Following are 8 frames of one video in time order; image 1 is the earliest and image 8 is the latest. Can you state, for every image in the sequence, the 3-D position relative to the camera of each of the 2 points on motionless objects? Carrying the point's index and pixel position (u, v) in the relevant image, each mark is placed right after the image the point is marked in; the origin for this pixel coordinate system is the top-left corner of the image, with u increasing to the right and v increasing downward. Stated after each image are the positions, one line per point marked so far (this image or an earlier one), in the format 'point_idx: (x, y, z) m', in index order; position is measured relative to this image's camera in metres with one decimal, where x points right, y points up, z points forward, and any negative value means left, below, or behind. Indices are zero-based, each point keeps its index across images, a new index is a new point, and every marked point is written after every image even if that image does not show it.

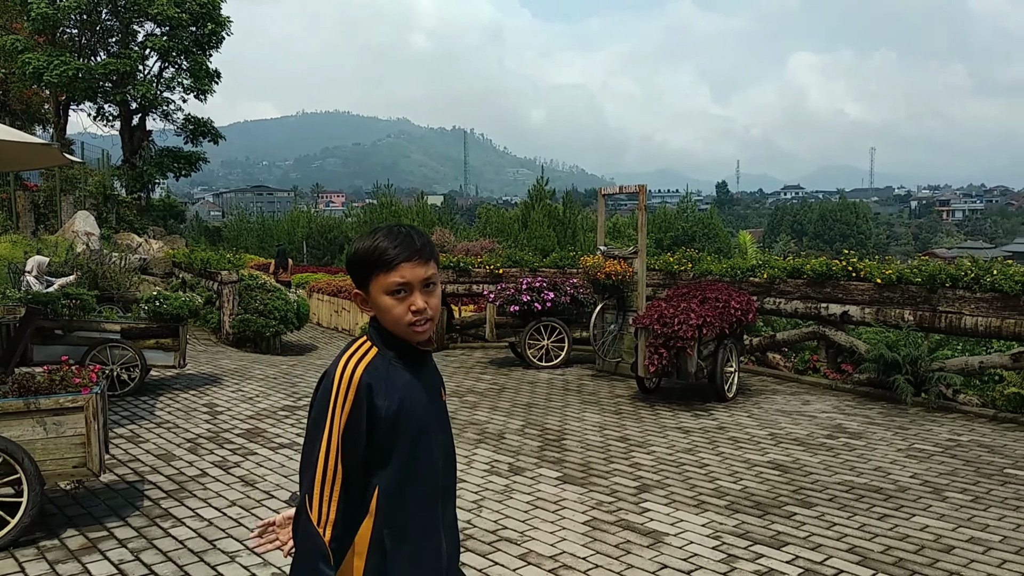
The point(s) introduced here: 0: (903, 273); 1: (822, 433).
0: (+4.0, +0.1, +8.2) m
1: (+2.6, -1.2, +6.7) m
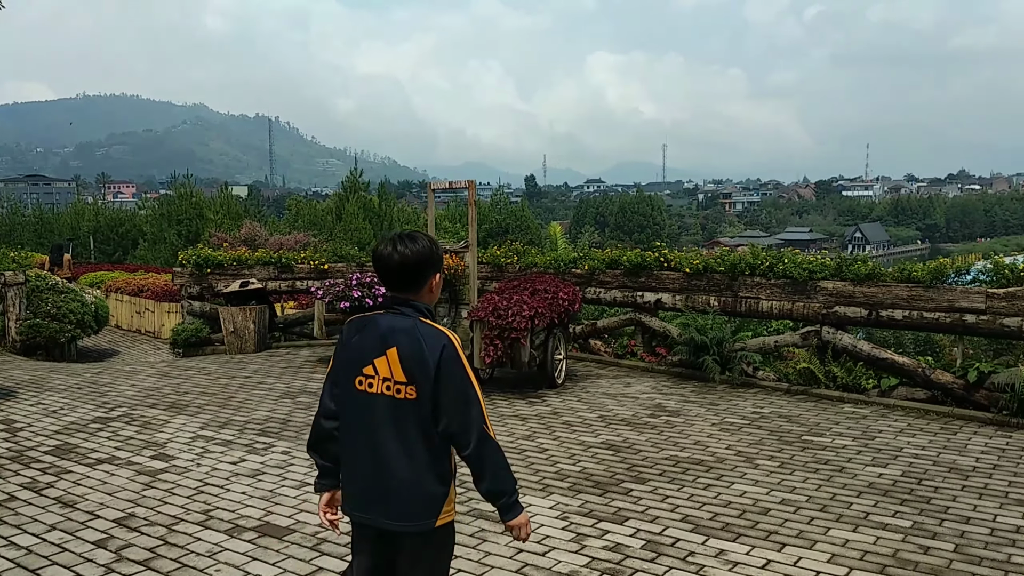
0: (+2.2, +0.3, +8.9) m
1: (+1.2, -1.1, +7.2) m
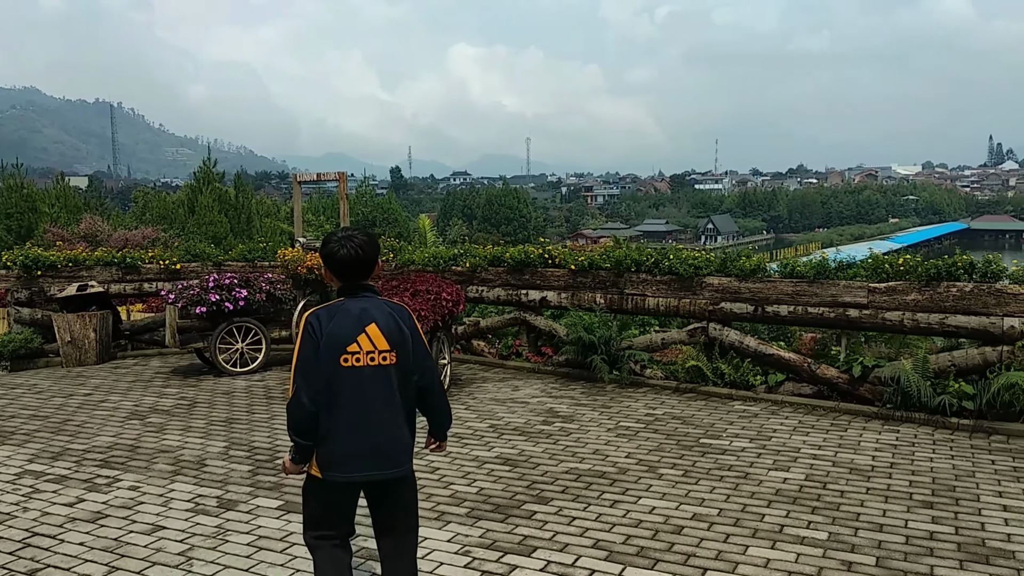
0: (+0.9, +0.3, +8.7) m
1: (+0.2, -1.1, +6.9) m
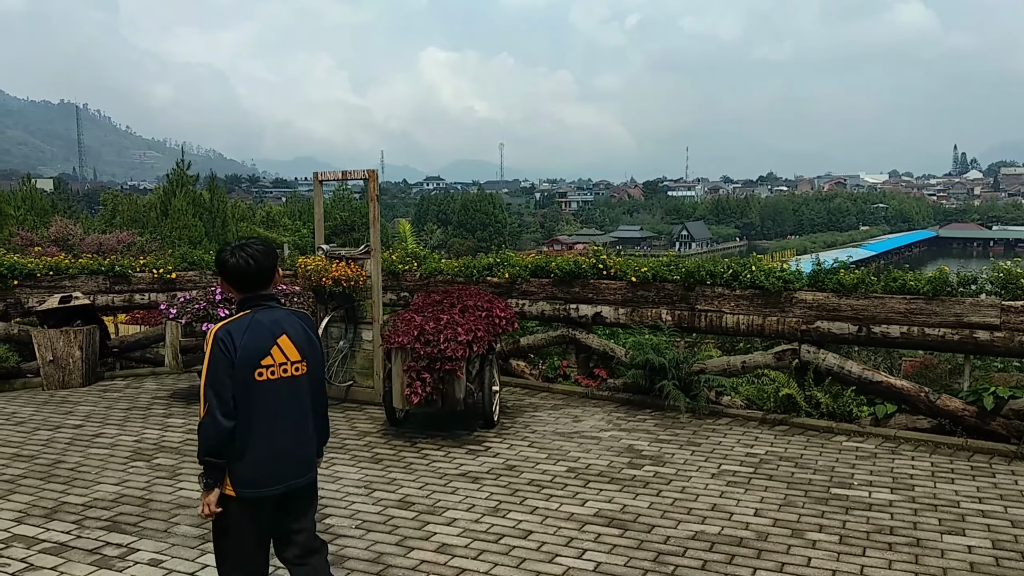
0: (+1.4, +0.2, +7.7) m
1: (+0.8, -1.2, +5.8) m
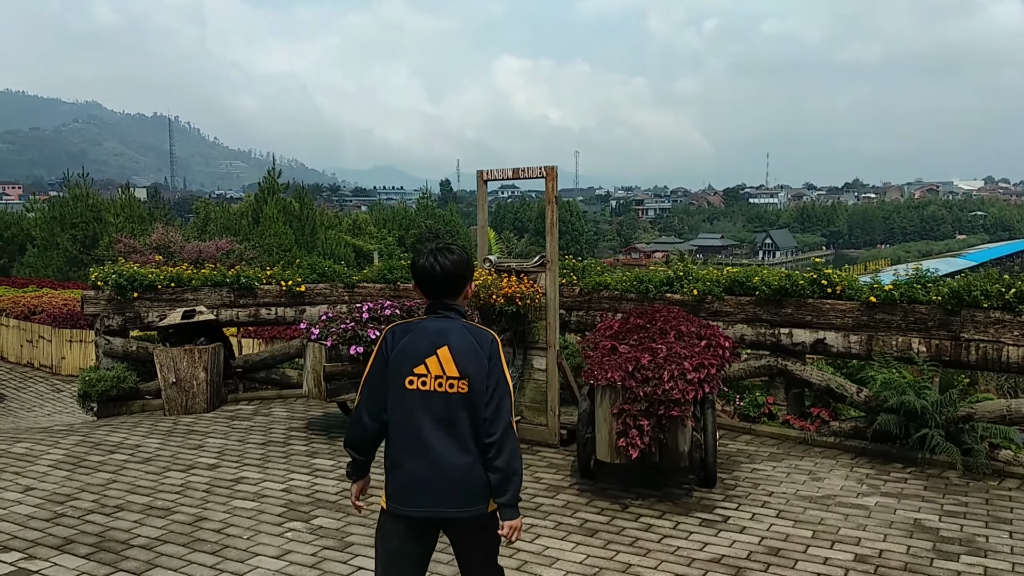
0: (+3.0, 0.0, +6.2) m
1: (+2.2, -1.4, +4.4) m
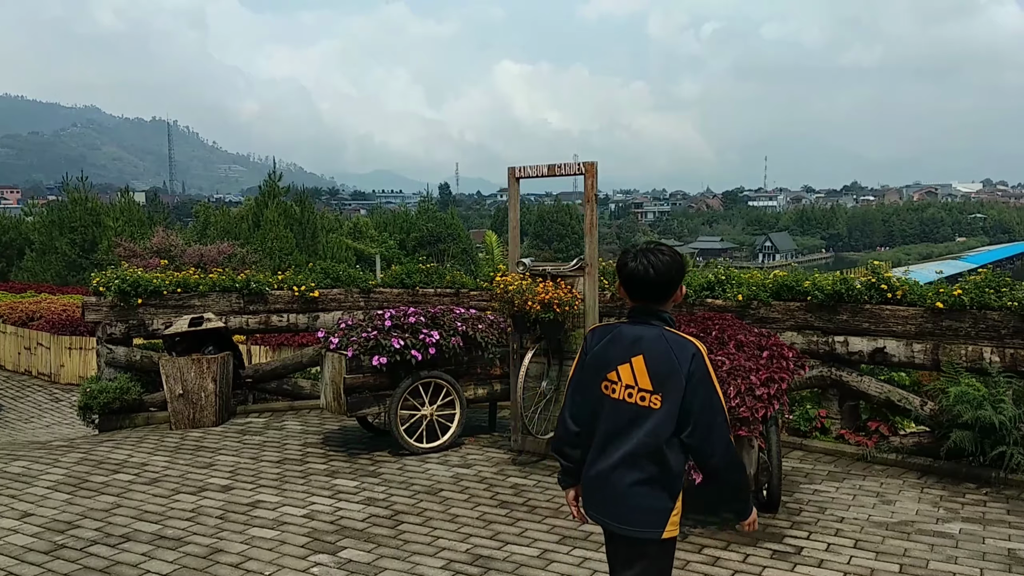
0: (+3.3, 0.0, +5.7) m
1: (+2.5, -1.4, +3.9) m
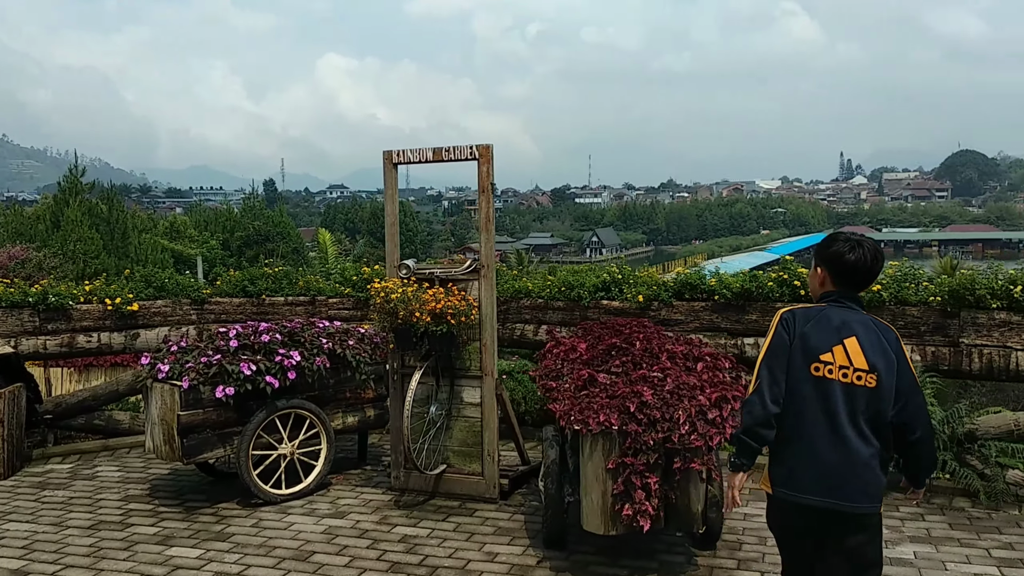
0: (+2.5, 0.0, +5.4) m
1: (+2.1, -1.4, +3.5) m
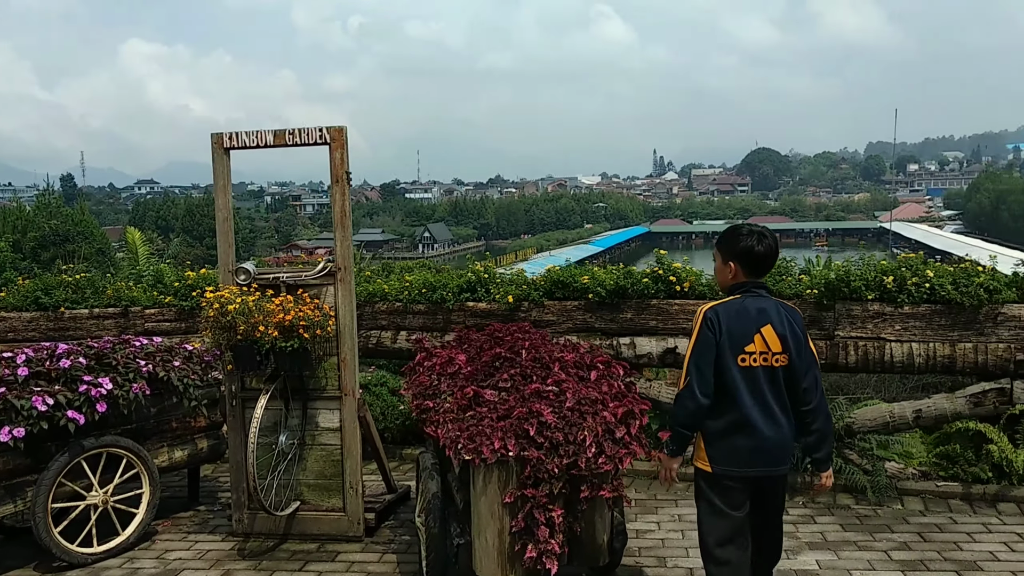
0: (+1.6, 0.0, +5.2) m
1: (+1.7, -1.4, +3.3) m
